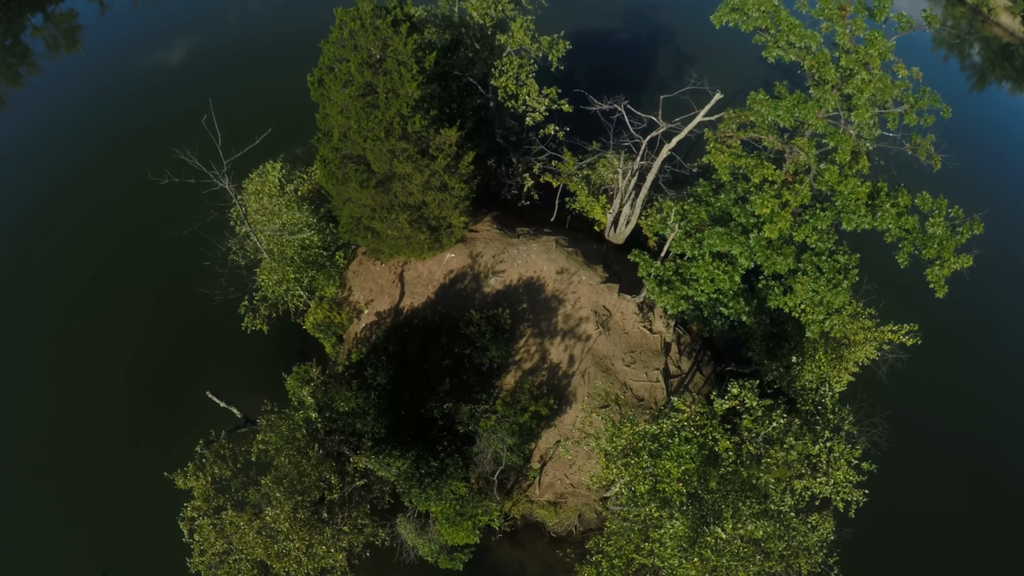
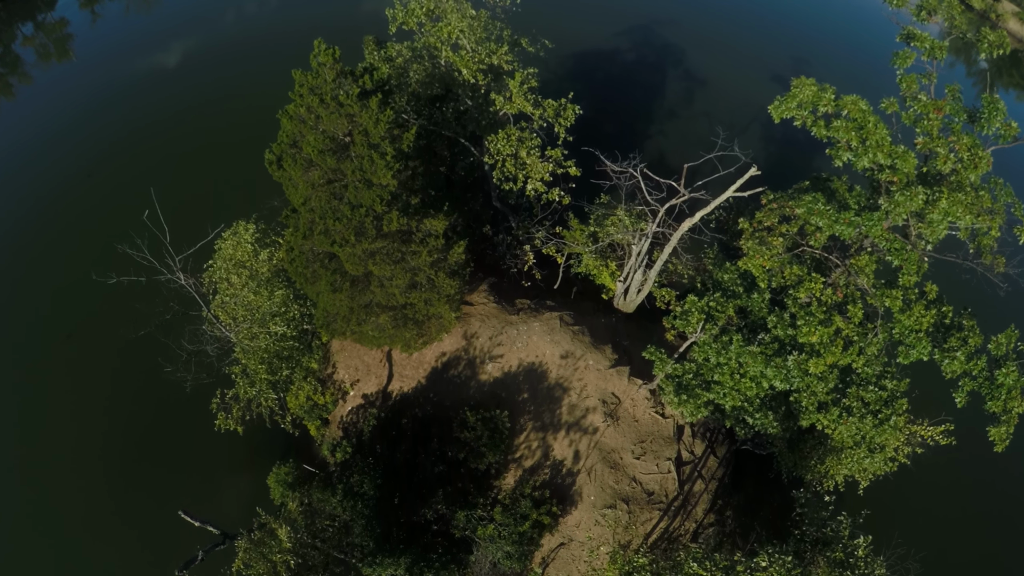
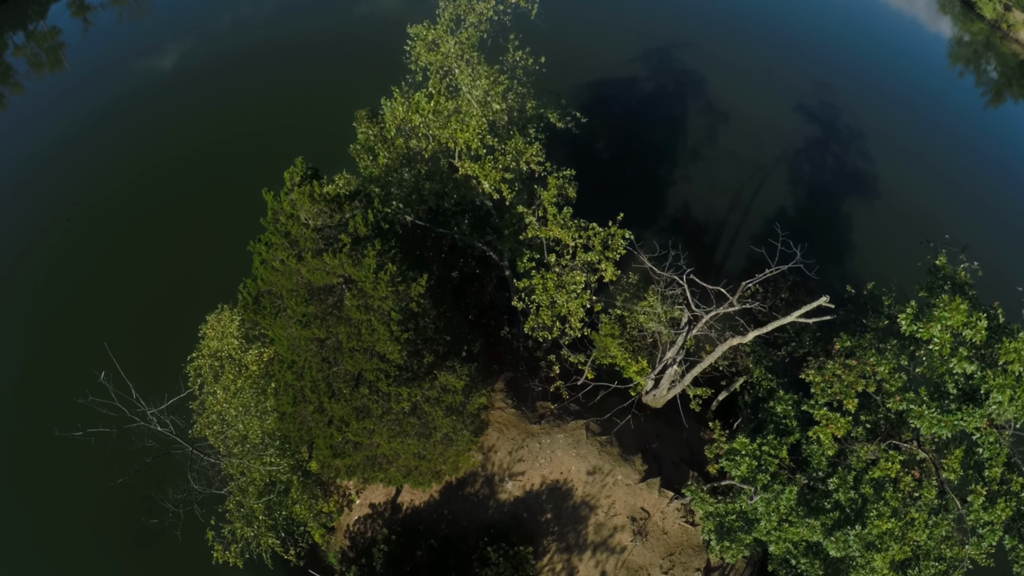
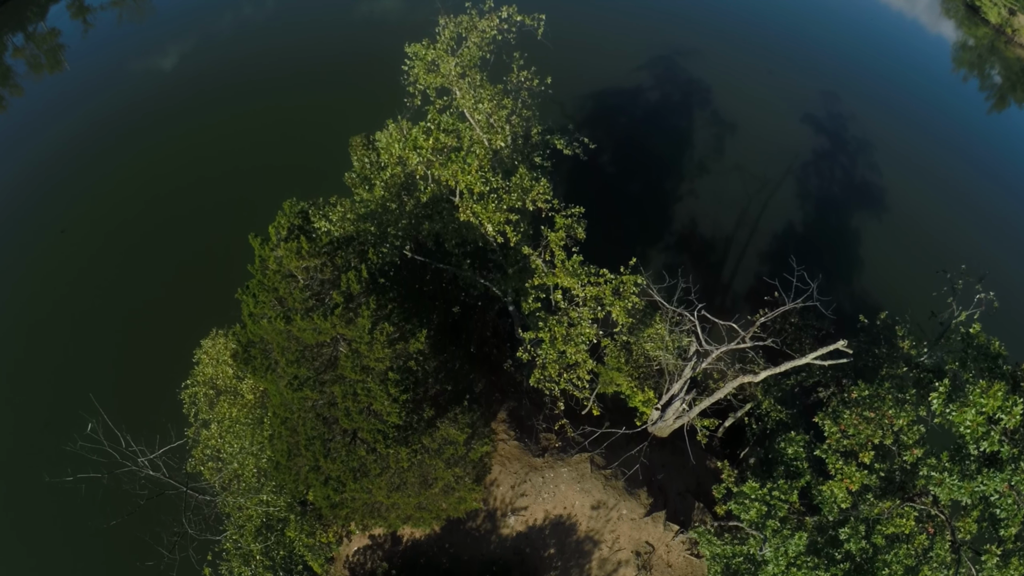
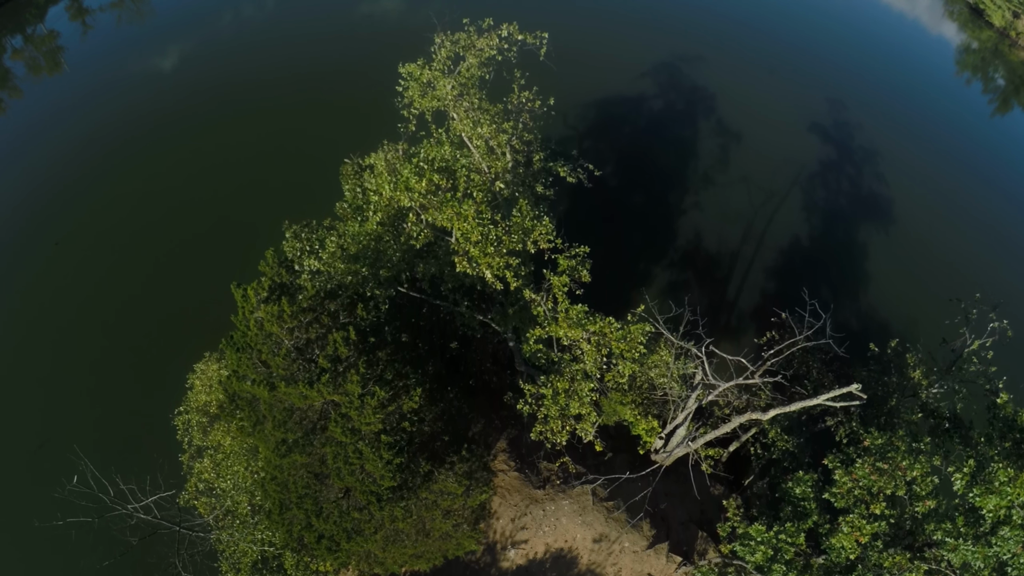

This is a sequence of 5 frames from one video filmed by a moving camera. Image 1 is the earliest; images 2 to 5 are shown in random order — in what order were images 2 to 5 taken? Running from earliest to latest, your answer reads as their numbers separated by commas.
2, 3, 4, 5
